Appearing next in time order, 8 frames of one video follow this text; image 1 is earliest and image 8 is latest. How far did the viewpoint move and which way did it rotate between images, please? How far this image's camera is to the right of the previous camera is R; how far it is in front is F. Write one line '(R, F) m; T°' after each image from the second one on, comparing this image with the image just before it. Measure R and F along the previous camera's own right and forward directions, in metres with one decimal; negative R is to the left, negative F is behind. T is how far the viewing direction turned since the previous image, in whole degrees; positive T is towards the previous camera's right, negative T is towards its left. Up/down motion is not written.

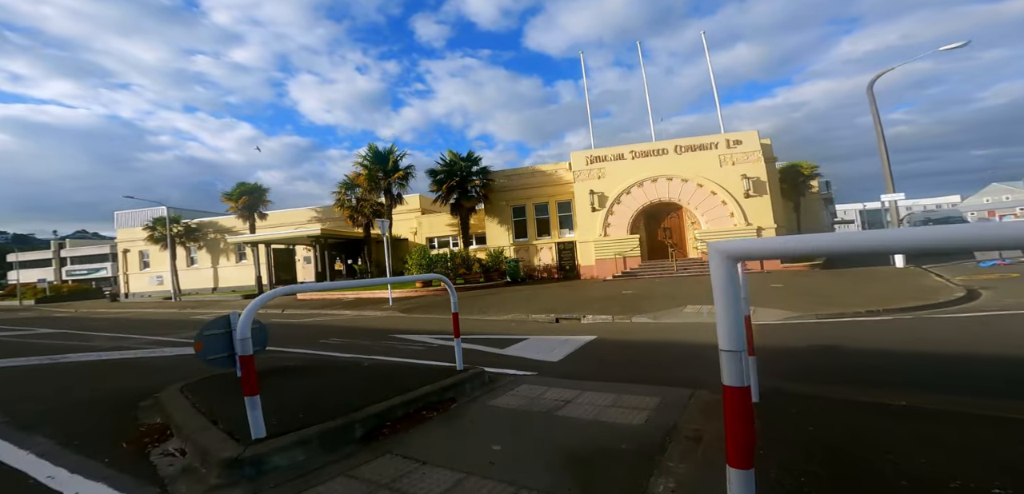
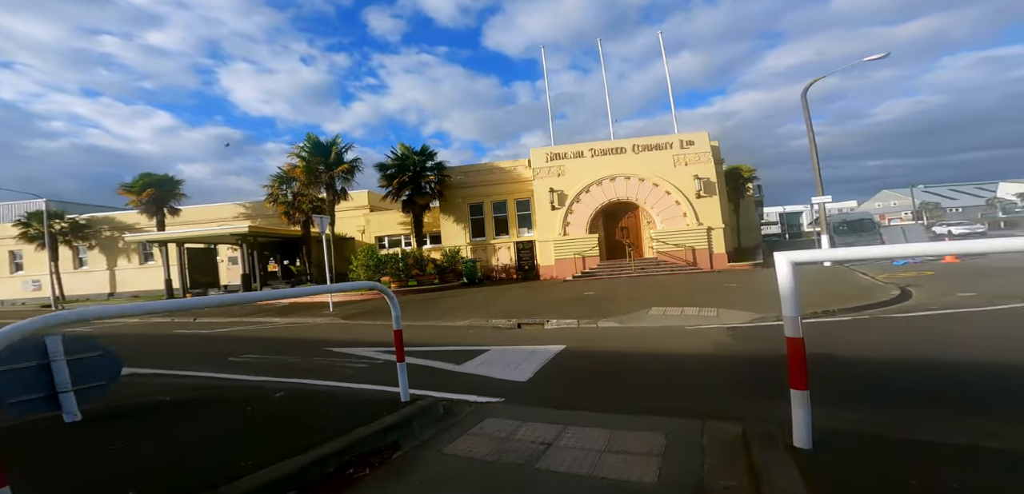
(0.0, +1.0) m; +5°
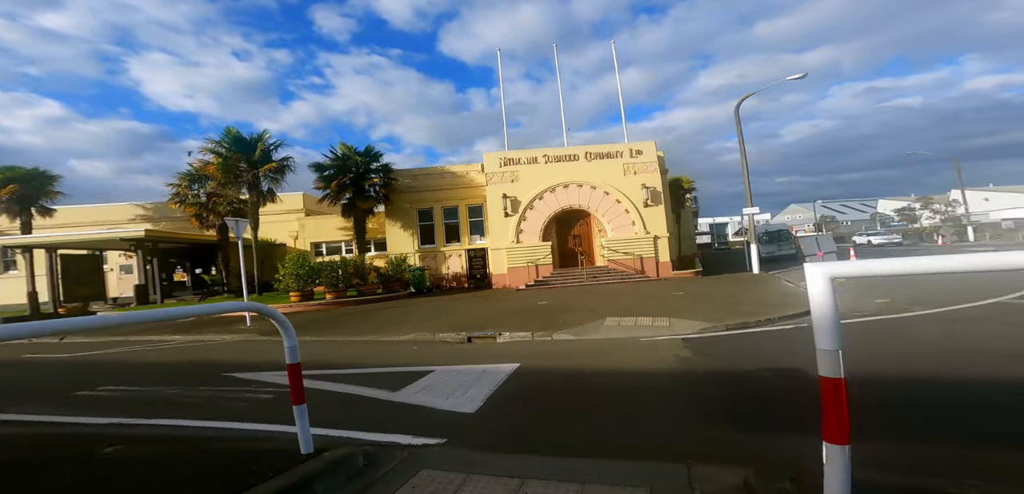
(+0.1, +0.9) m; +6°
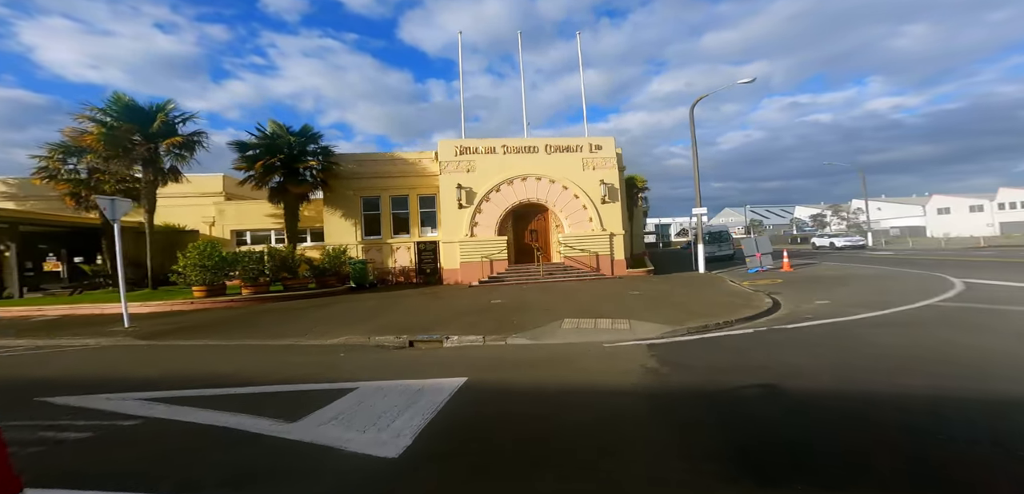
(+0.1, +1.3) m; +6°
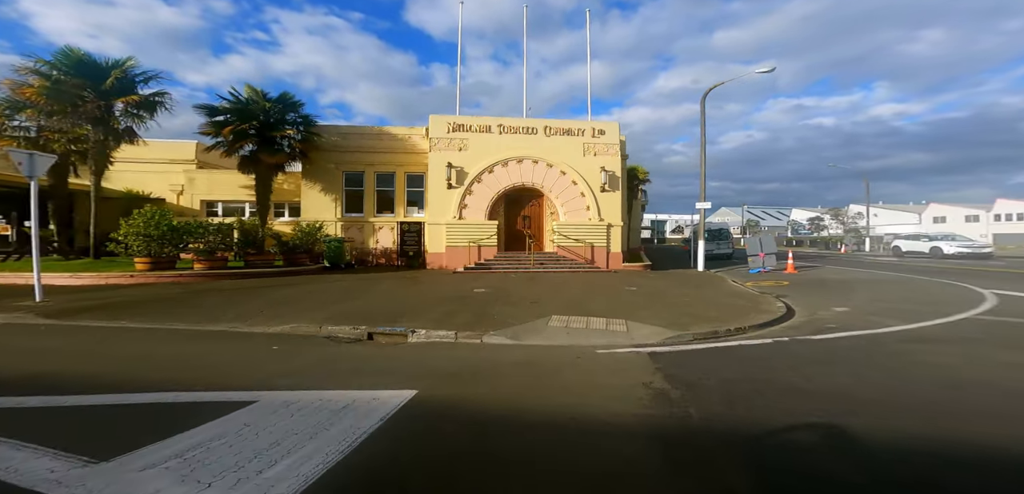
(+0.3, +1.6) m; +1°
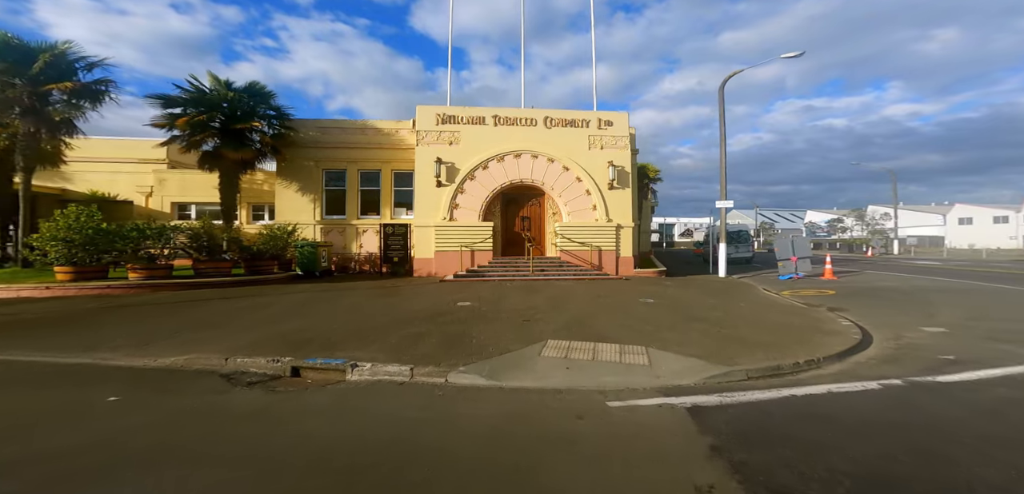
(+0.4, +2.4) m; -1°
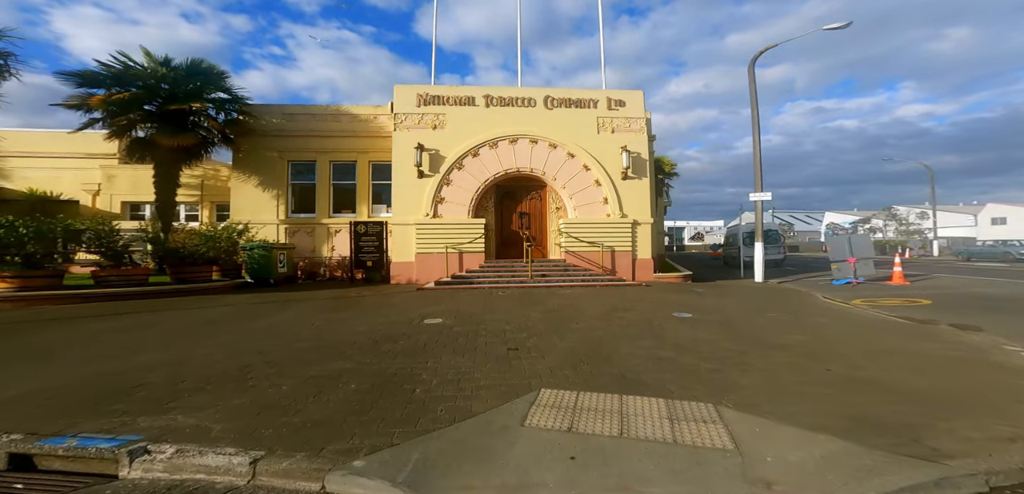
(+0.4, +3.2) m; -1°
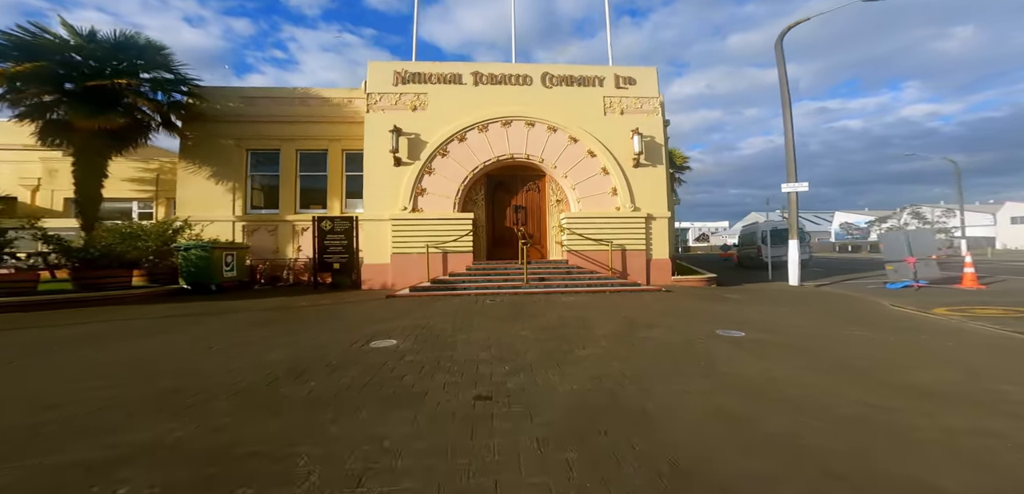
(+0.3, +2.4) m; 0°
